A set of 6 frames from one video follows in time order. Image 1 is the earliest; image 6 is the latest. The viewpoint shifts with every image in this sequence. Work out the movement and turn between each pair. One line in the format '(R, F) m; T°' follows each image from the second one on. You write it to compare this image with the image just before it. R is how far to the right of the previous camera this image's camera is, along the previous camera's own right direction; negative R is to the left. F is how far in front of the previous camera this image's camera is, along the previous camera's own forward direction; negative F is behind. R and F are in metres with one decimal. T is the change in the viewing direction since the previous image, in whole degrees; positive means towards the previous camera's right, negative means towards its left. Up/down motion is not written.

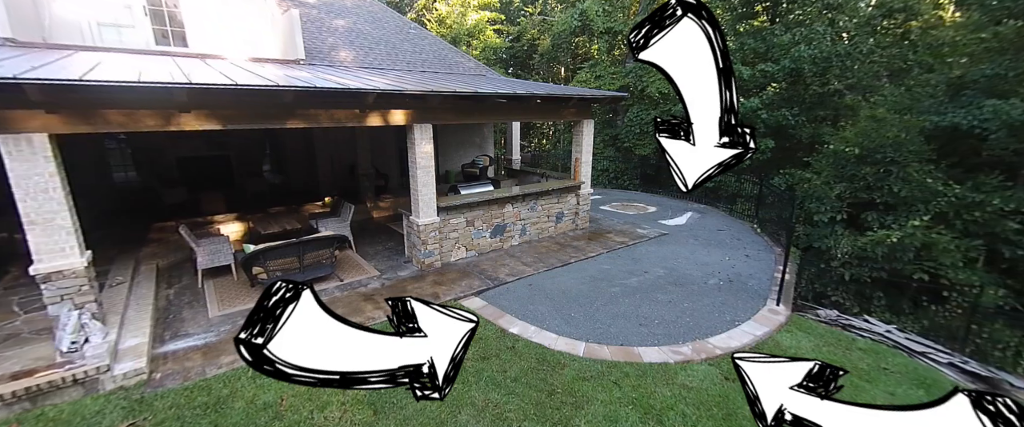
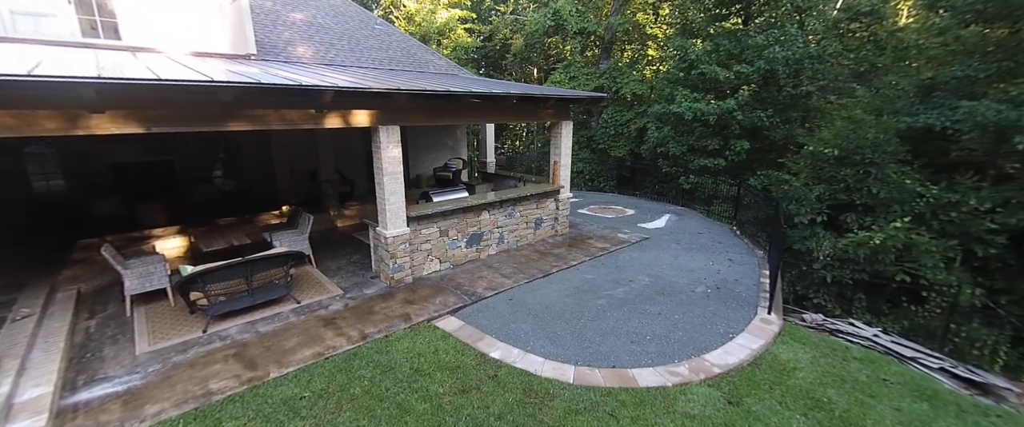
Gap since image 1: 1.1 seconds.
(-0.1, +0.4) m; +4°
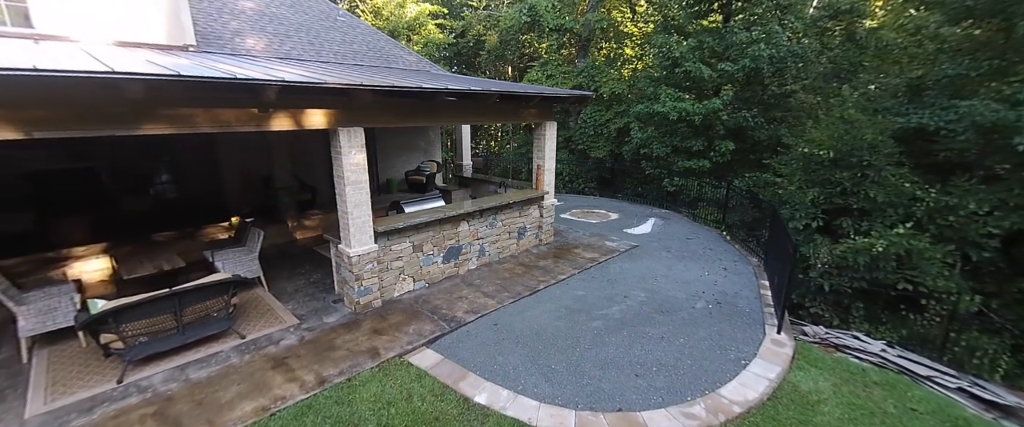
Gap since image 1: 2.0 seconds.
(-0.1, +0.6) m; +4°
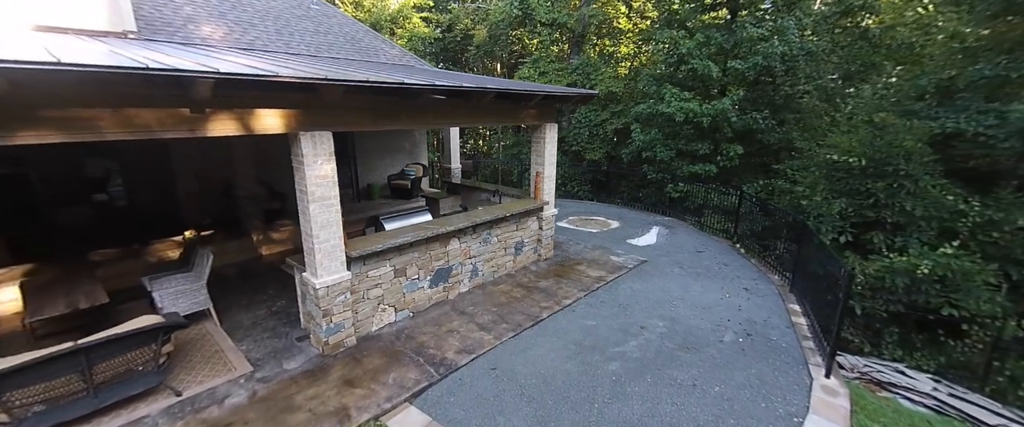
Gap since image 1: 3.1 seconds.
(-0.1, +0.8) m; +2°
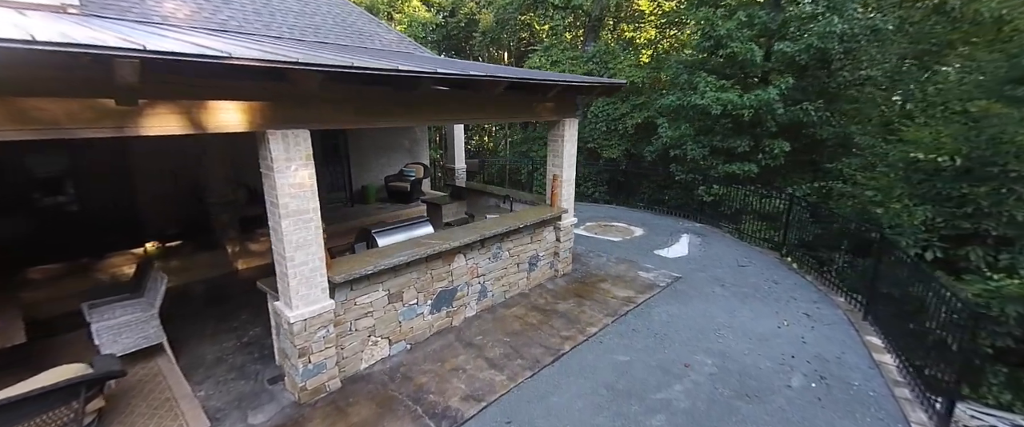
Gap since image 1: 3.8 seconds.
(-0.1, +0.8) m; -2°
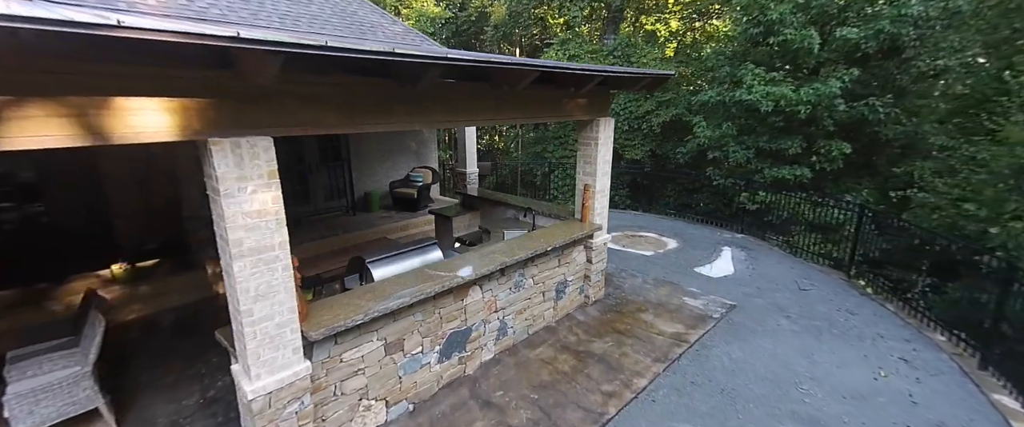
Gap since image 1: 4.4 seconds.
(-0.2, +0.9) m; -1°
